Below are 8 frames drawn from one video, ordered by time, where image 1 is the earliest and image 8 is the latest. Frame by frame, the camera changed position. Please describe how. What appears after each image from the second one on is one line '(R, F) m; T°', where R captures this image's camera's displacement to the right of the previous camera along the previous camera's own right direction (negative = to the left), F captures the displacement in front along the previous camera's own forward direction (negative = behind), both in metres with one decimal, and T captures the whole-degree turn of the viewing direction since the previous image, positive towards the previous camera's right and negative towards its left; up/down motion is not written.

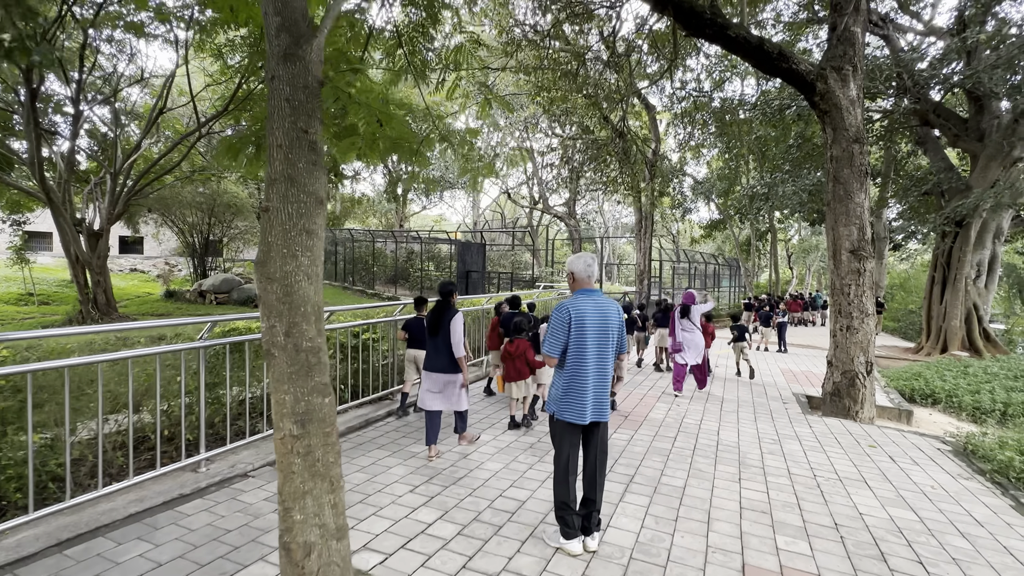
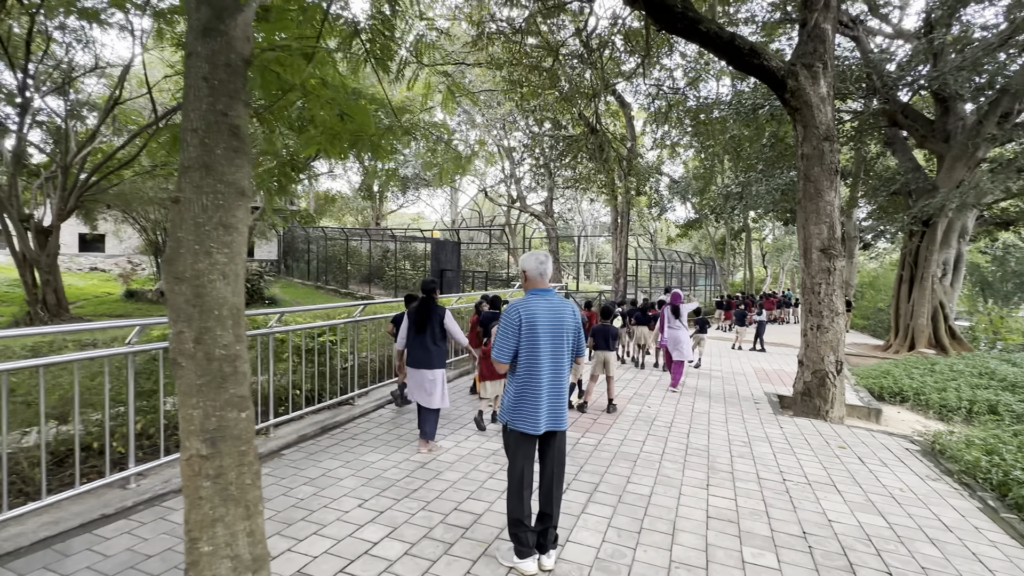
(+0.2, +0.2) m; +2°
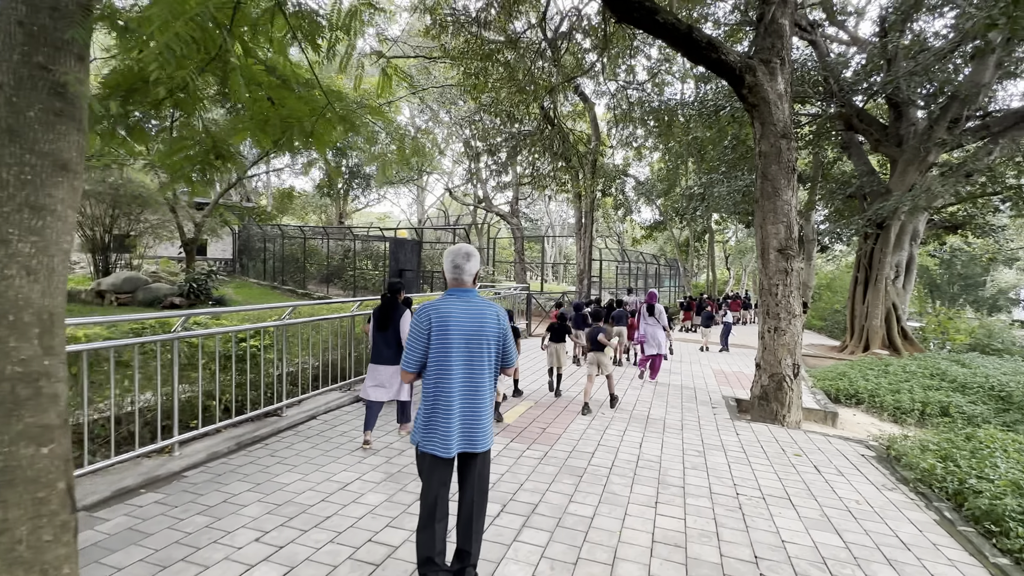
(+0.3, +0.4) m; +3°
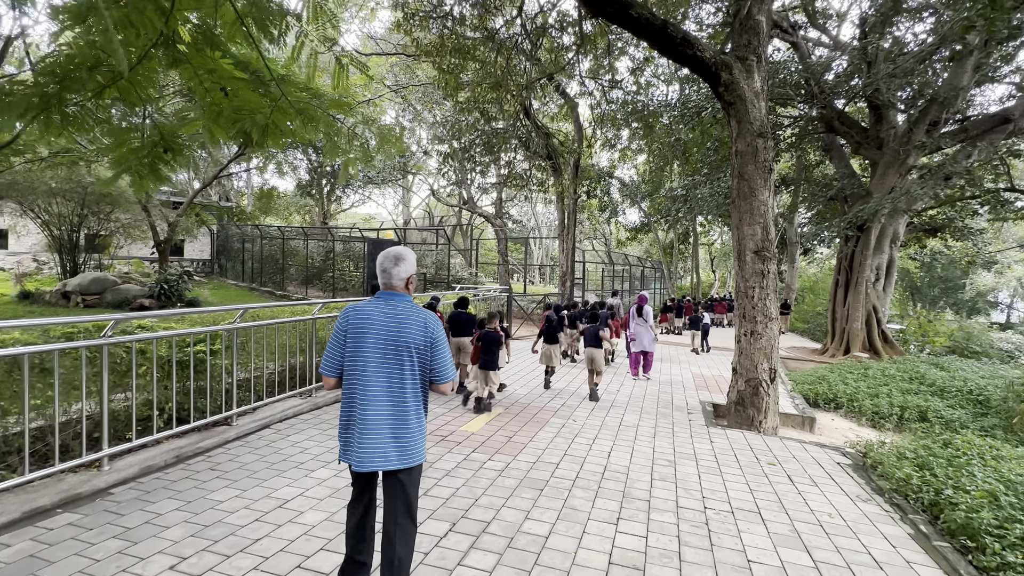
(+0.2, +0.2) m; +1°
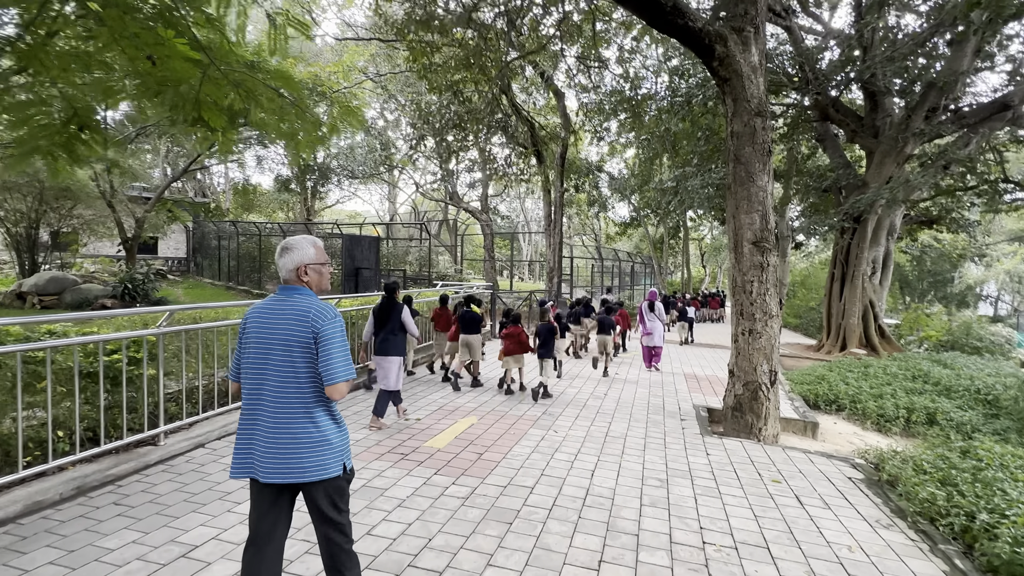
(+0.2, +0.6) m; +1°
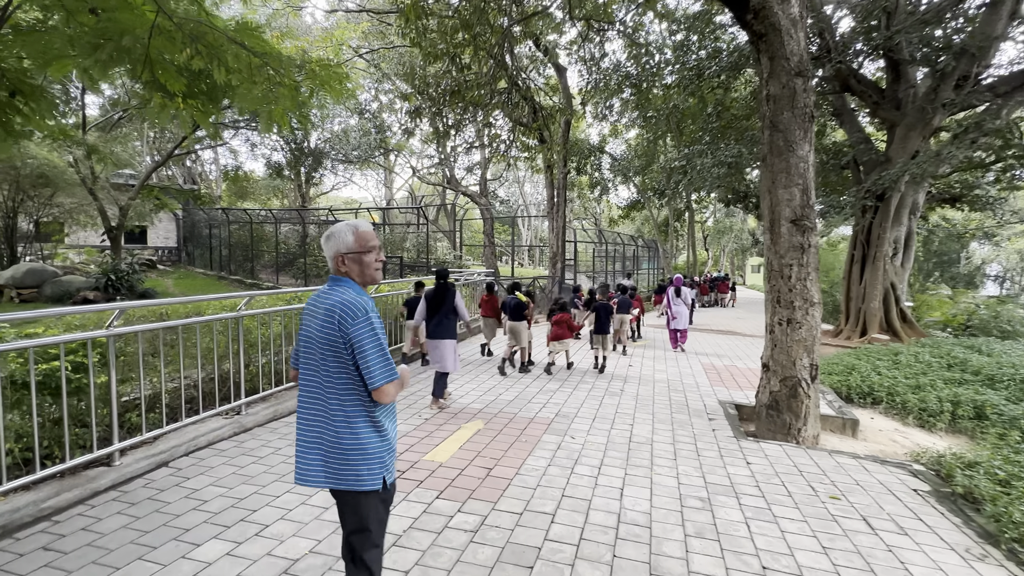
(-0.1, +0.6) m; 0°
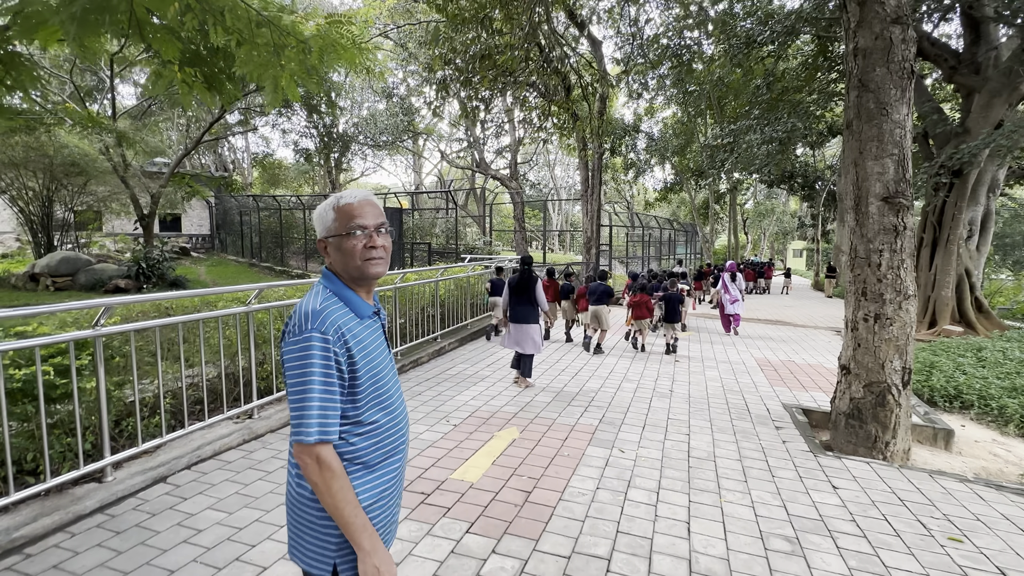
(-0.1, +0.6) m; -3°
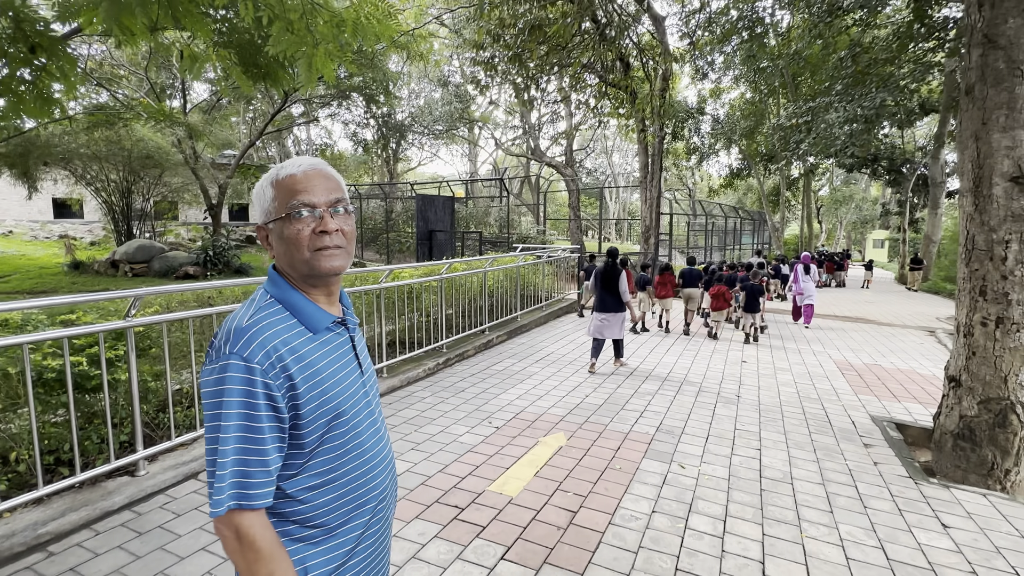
(0.0, +0.4) m; -6°
